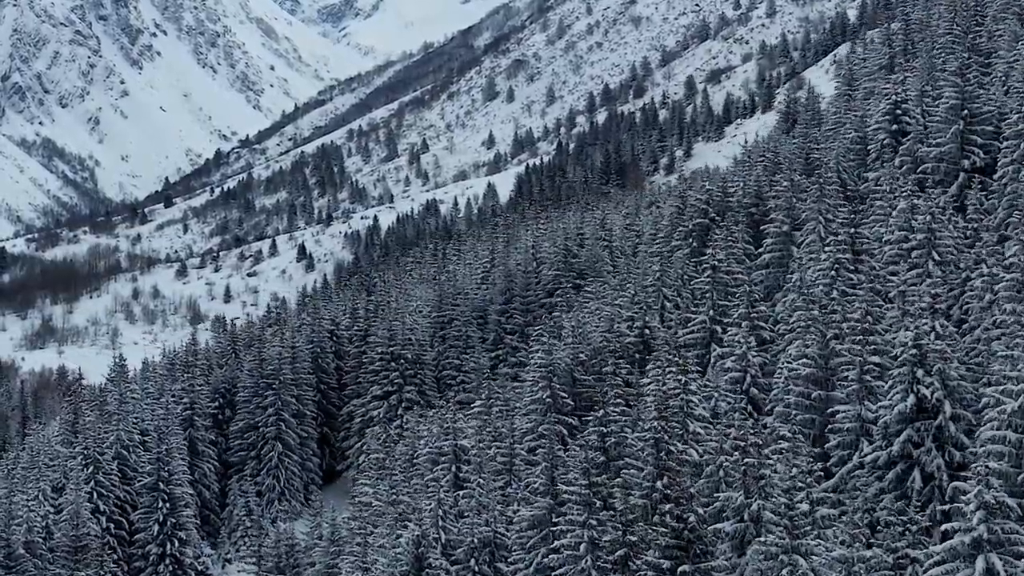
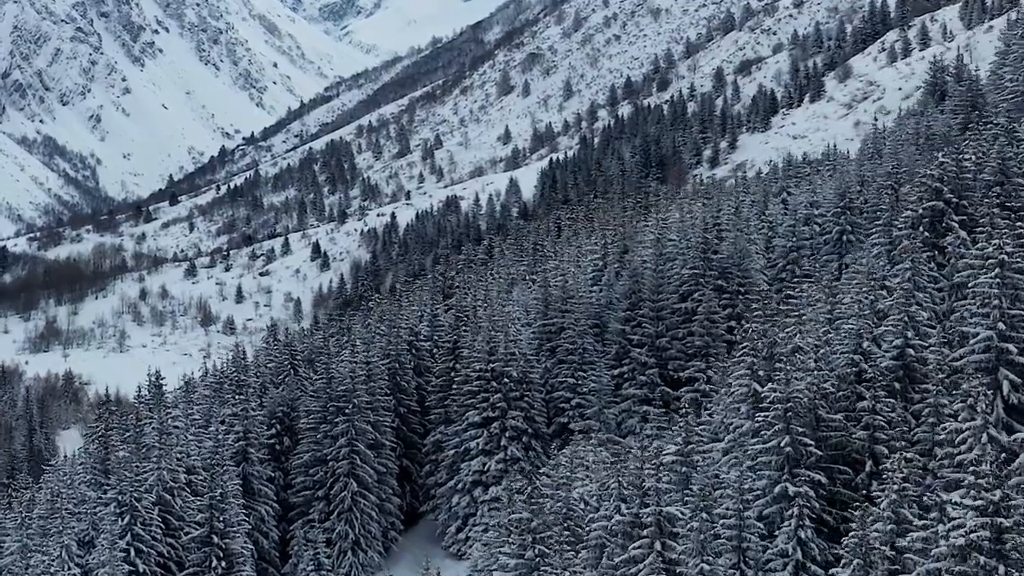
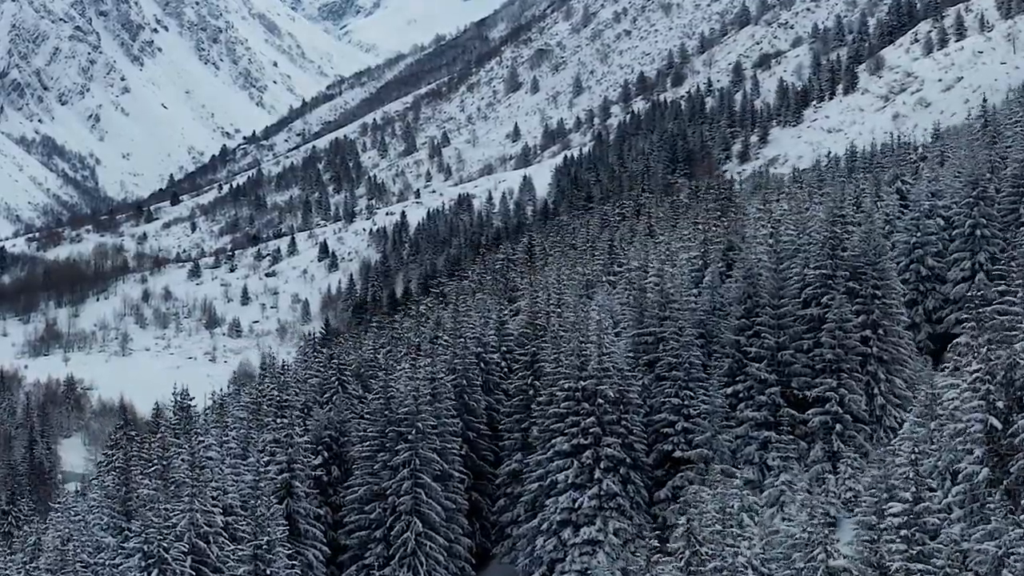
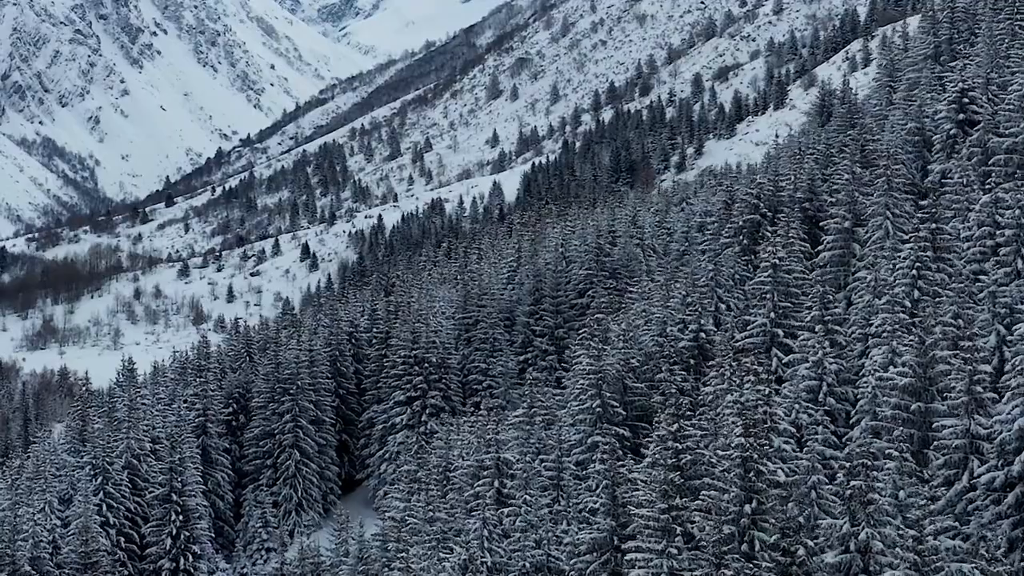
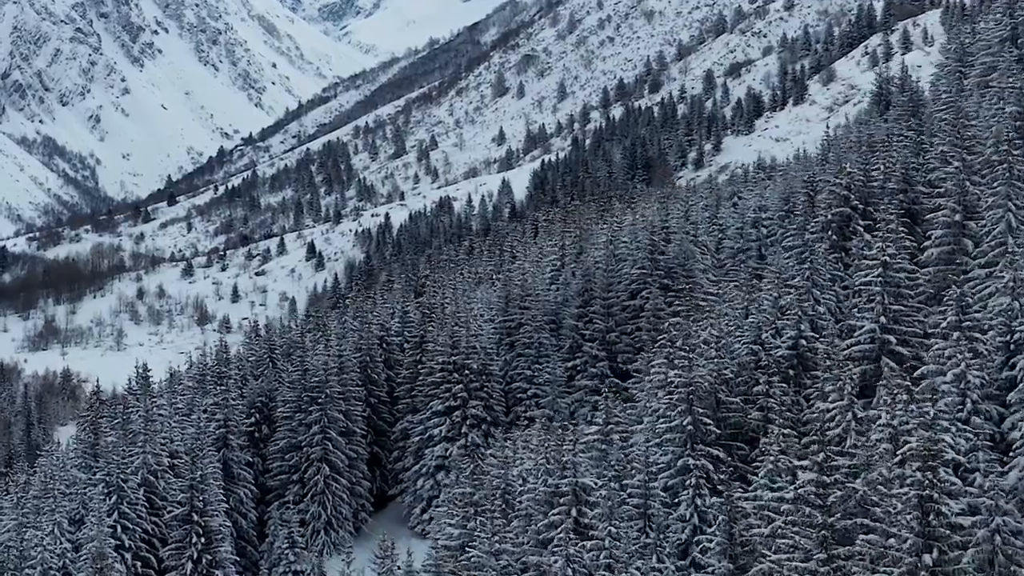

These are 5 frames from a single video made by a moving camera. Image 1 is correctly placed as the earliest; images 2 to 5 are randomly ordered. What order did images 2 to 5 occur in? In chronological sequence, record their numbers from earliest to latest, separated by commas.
4, 5, 2, 3
